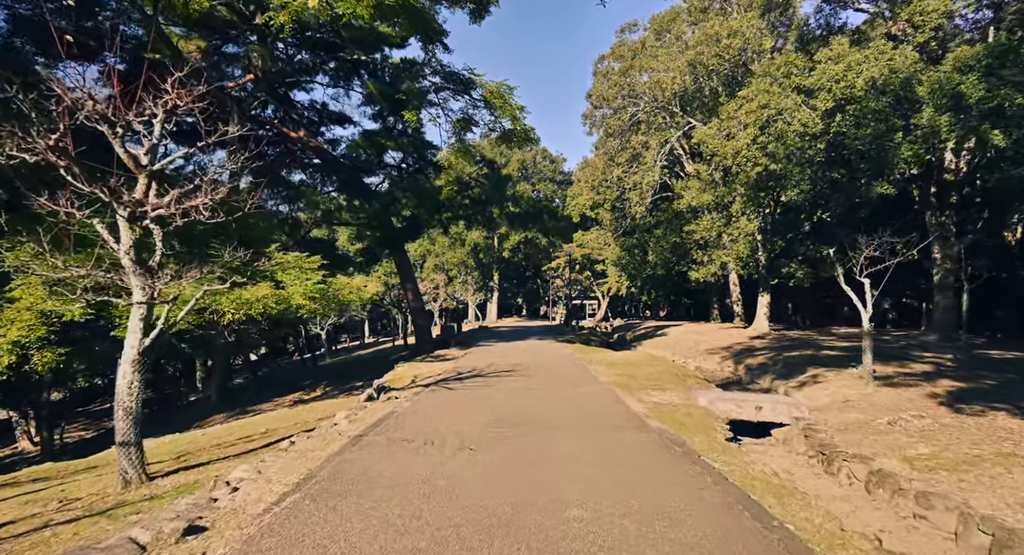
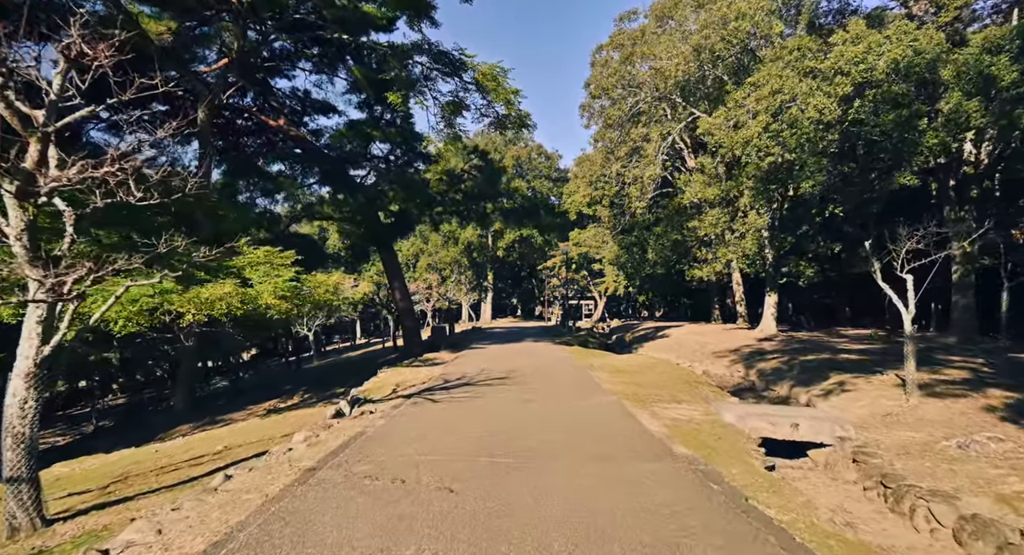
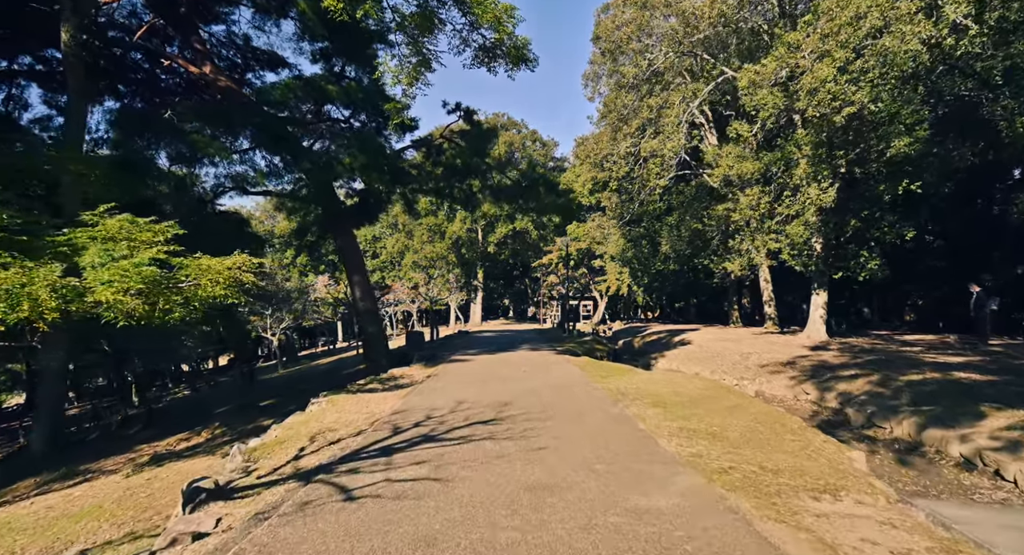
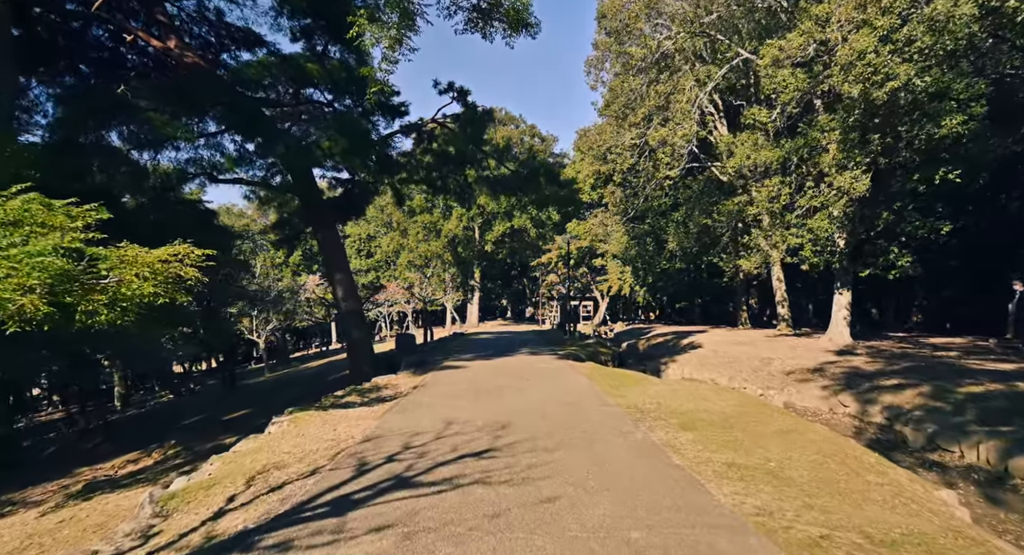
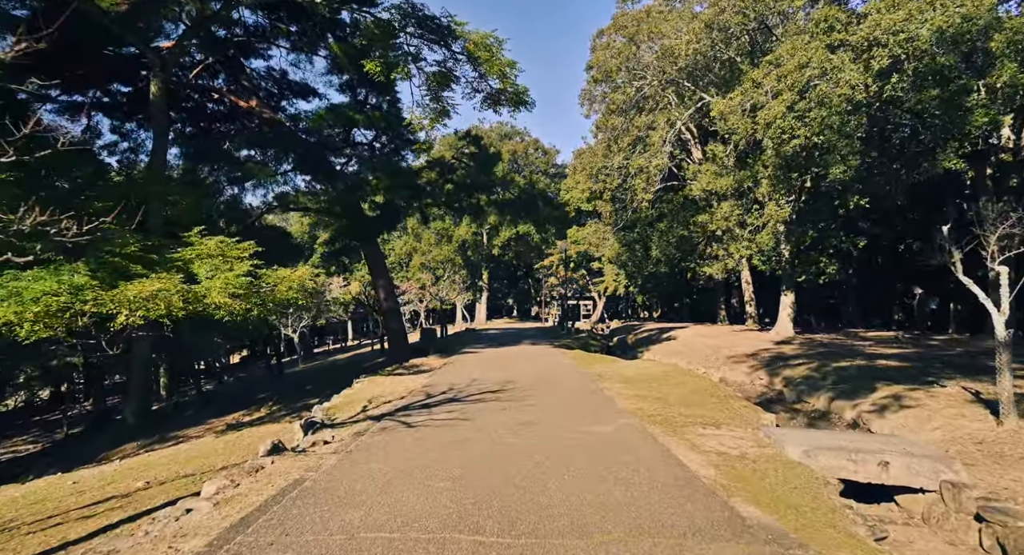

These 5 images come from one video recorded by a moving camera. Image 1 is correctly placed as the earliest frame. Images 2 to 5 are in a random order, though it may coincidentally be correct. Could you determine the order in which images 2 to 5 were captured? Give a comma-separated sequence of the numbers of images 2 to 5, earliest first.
2, 5, 3, 4
